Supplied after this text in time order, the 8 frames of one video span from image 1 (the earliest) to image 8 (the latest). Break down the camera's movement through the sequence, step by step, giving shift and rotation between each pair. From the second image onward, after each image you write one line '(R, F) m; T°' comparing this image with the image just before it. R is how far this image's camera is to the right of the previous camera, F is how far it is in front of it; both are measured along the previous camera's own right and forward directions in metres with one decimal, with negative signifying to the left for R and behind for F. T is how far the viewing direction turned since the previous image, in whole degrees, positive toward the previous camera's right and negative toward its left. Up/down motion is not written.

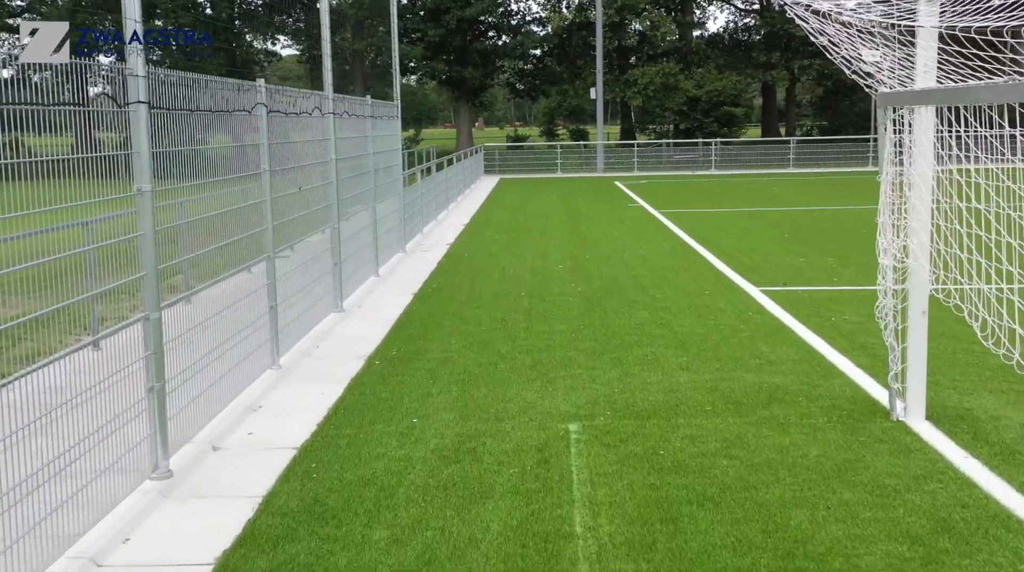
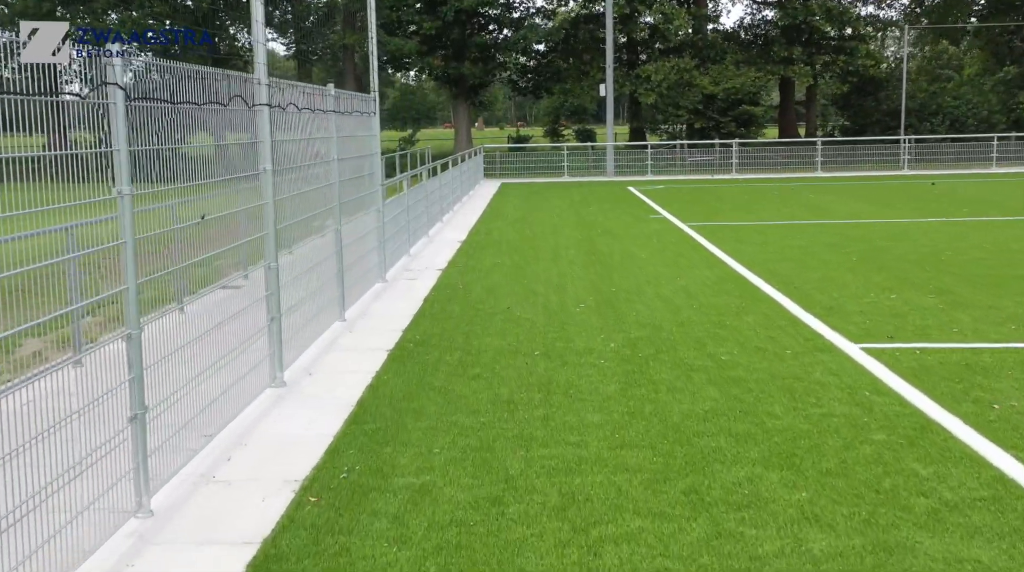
(-0.1, +2.6) m; 0°
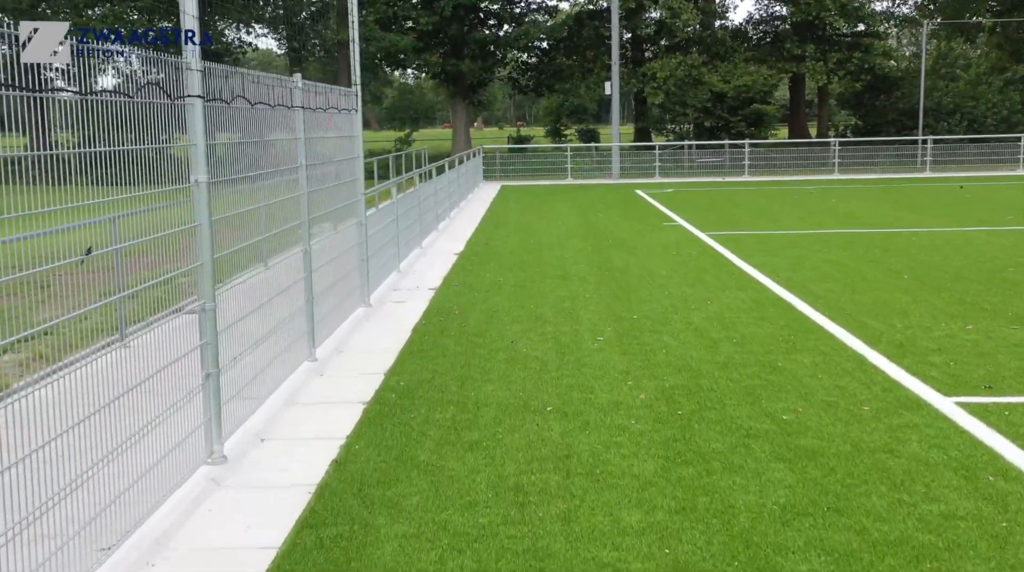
(0.0, +1.5) m; 0°
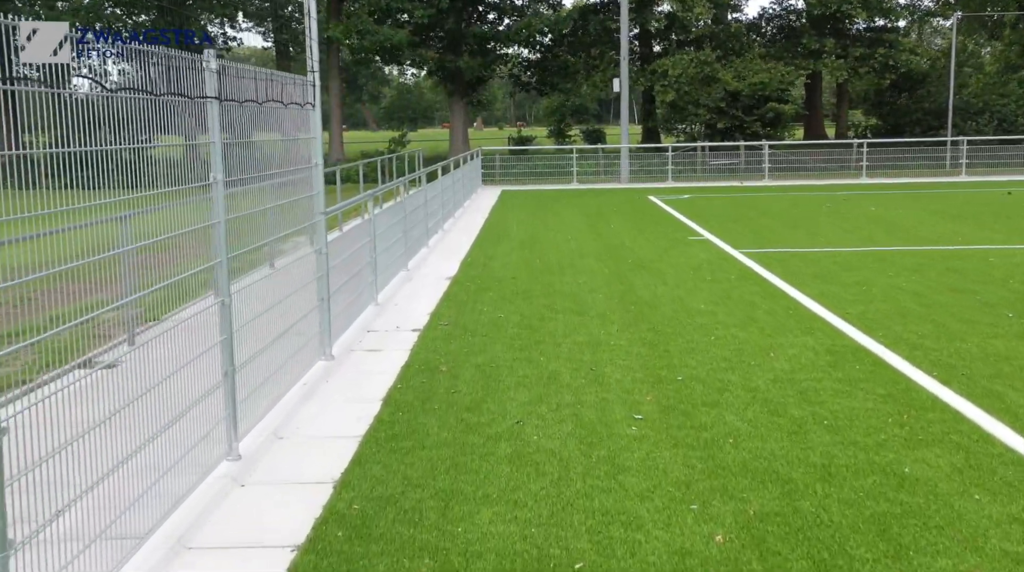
(0.0, +2.1) m; 0°
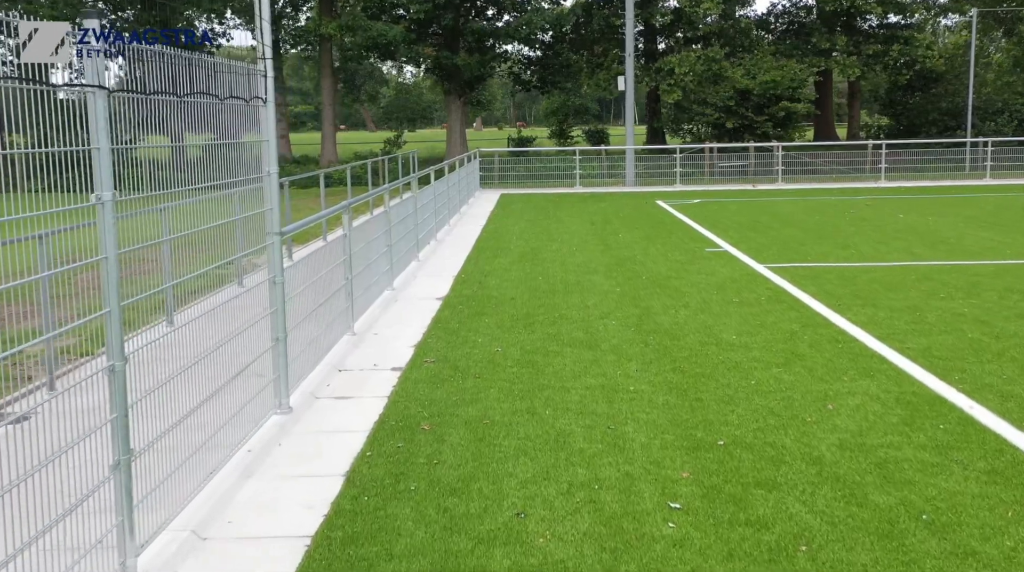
(0.0, +1.3) m; 0°
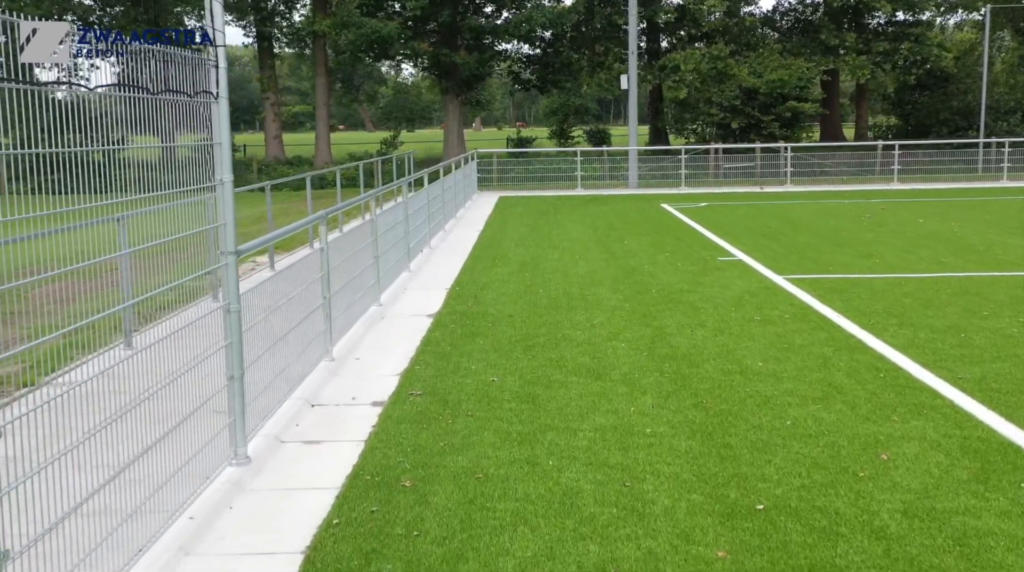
(0.0, +0.9) m; 0°
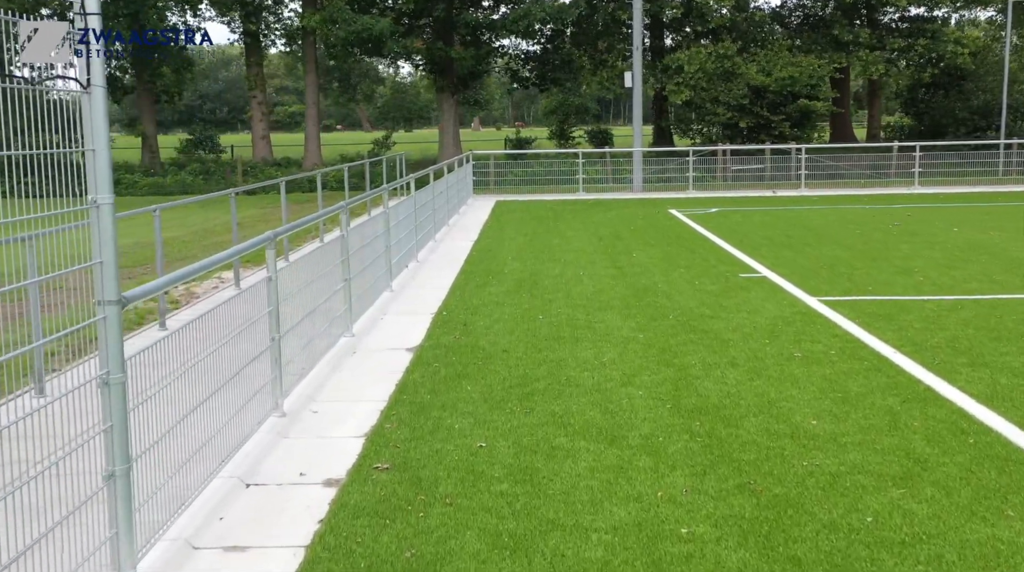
(0.0, +1.4) m; 0°
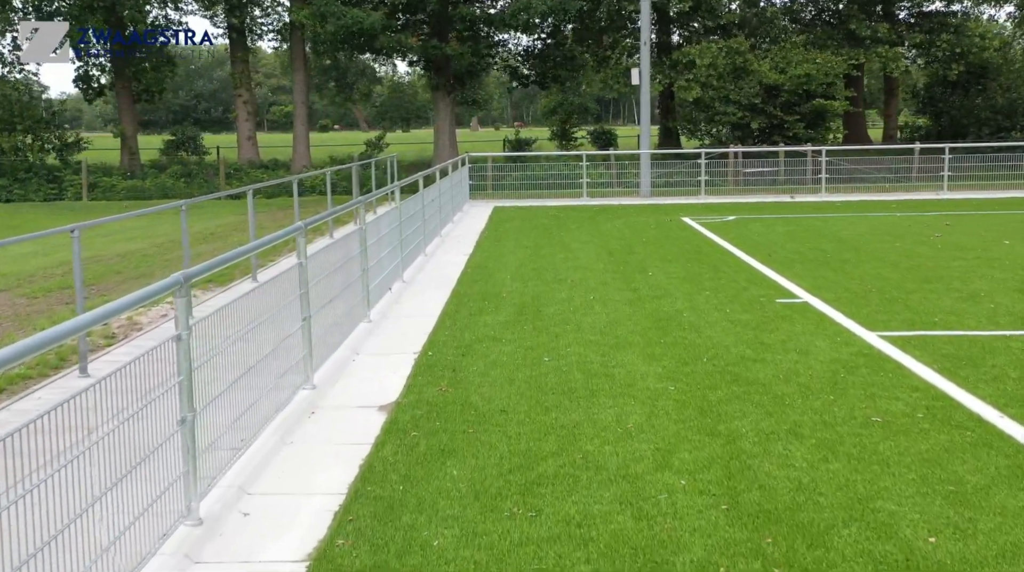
(0.0, +1.6) m; 0°
